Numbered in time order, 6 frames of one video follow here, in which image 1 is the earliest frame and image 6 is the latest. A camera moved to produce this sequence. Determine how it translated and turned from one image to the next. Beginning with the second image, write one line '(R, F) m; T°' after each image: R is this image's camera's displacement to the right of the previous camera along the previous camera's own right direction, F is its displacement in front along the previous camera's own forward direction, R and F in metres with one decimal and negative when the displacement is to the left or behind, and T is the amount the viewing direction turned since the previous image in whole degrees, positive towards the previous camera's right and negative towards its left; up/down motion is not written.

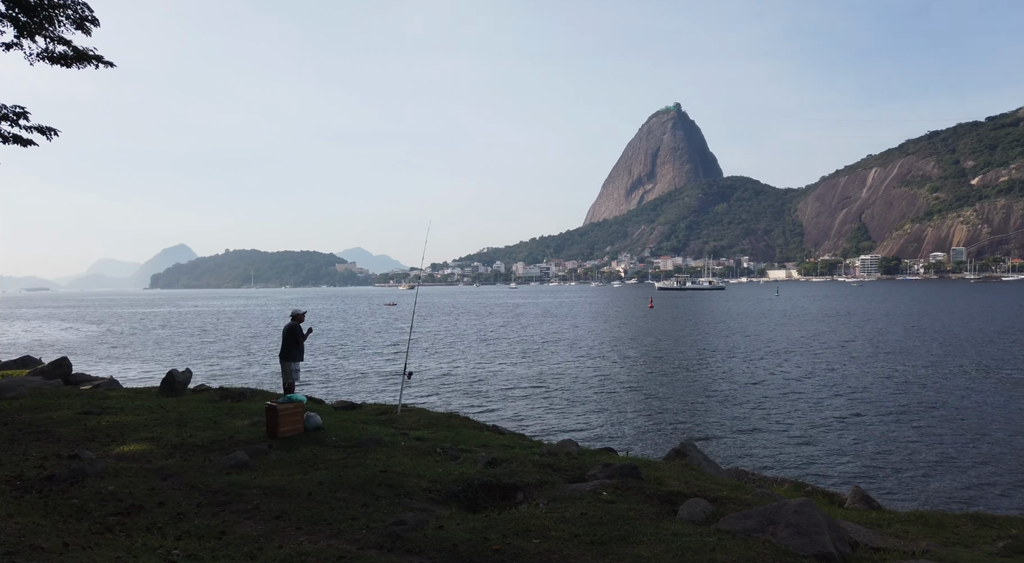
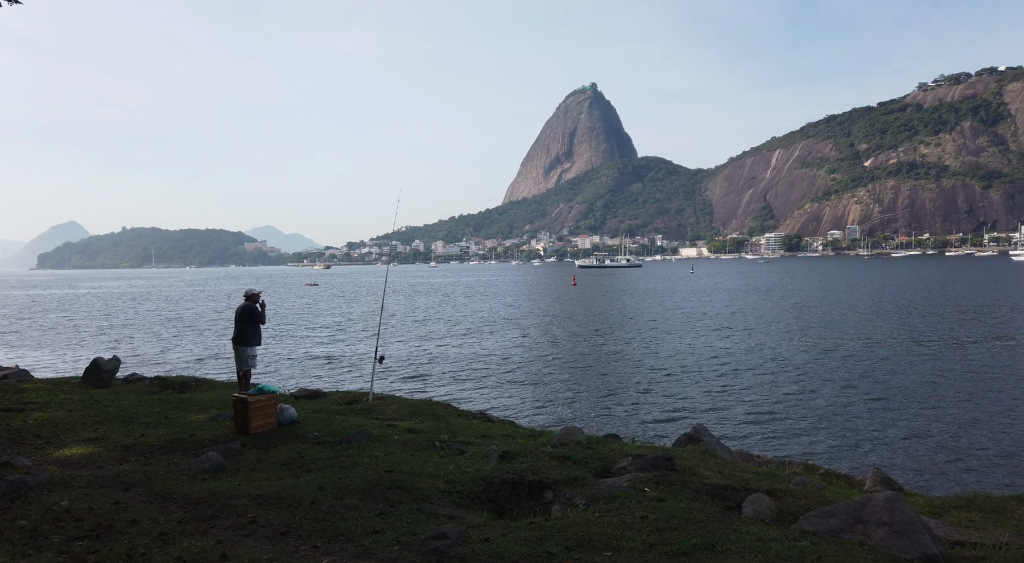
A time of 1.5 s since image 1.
(-1.3, +1.1) m; +6°
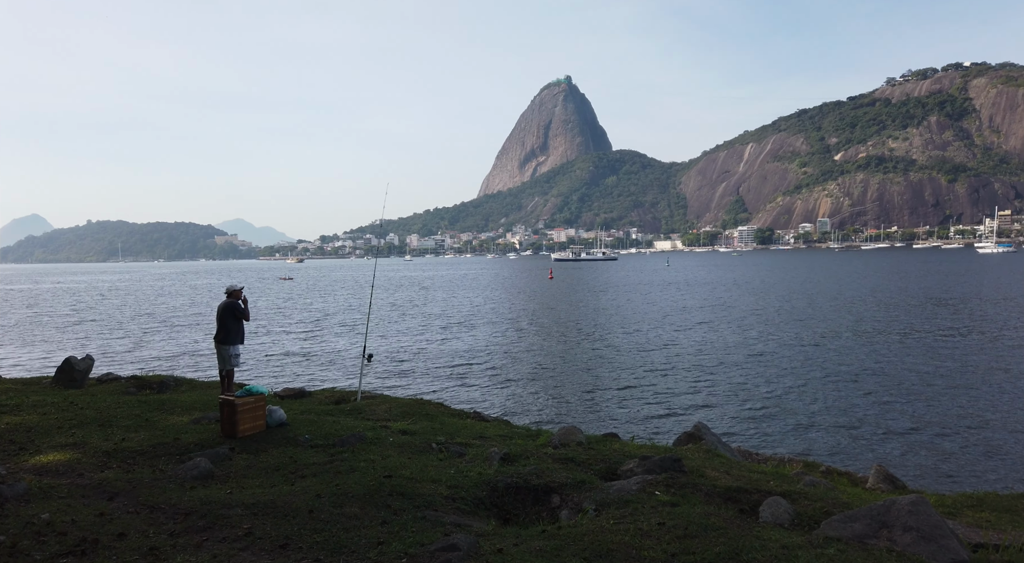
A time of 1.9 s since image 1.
(-0.3, +0.3) m; +2°
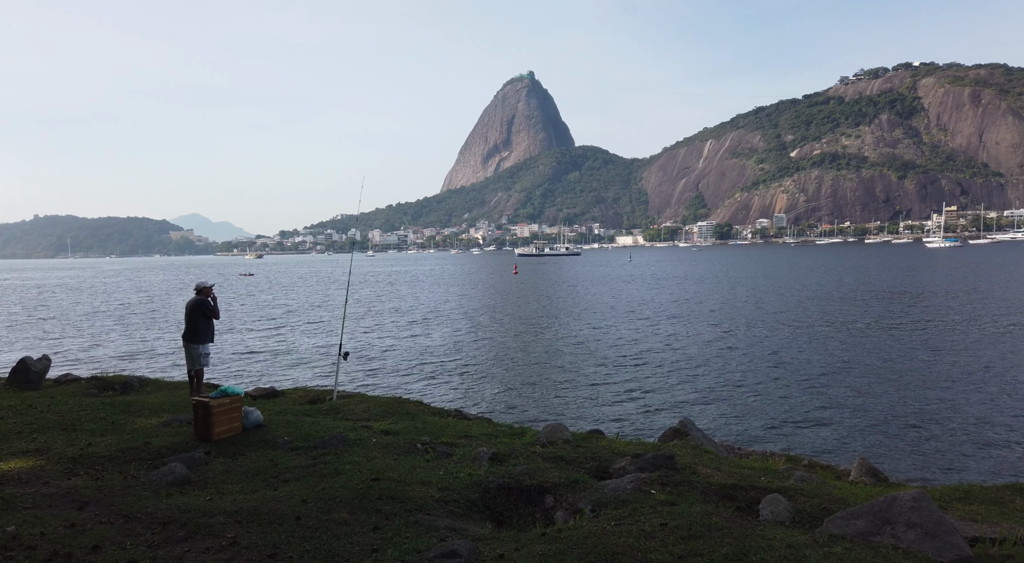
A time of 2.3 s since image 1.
(-0.3, +0.2) m; +3°
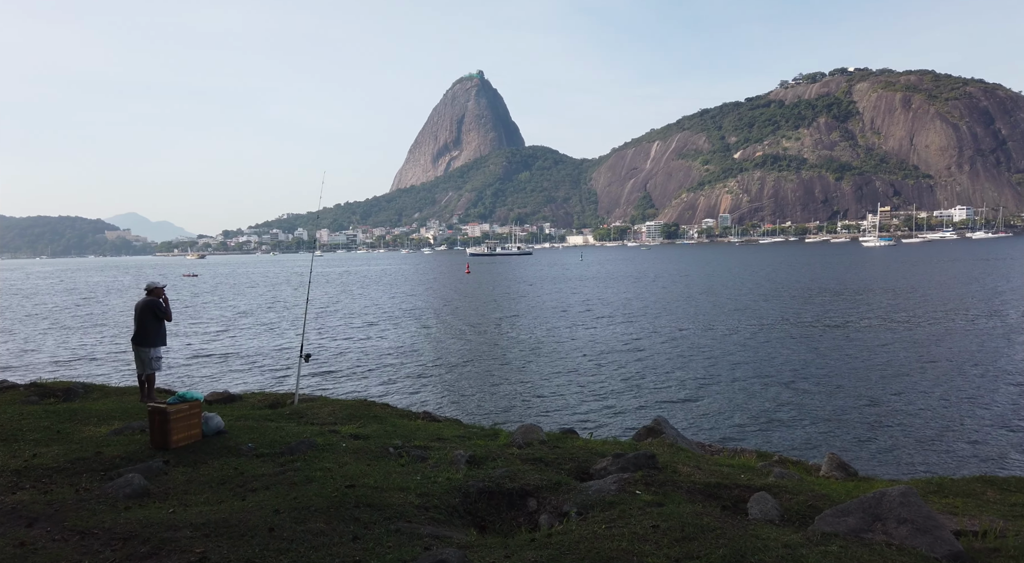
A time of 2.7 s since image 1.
(-0.3, +0.2) m; +4°
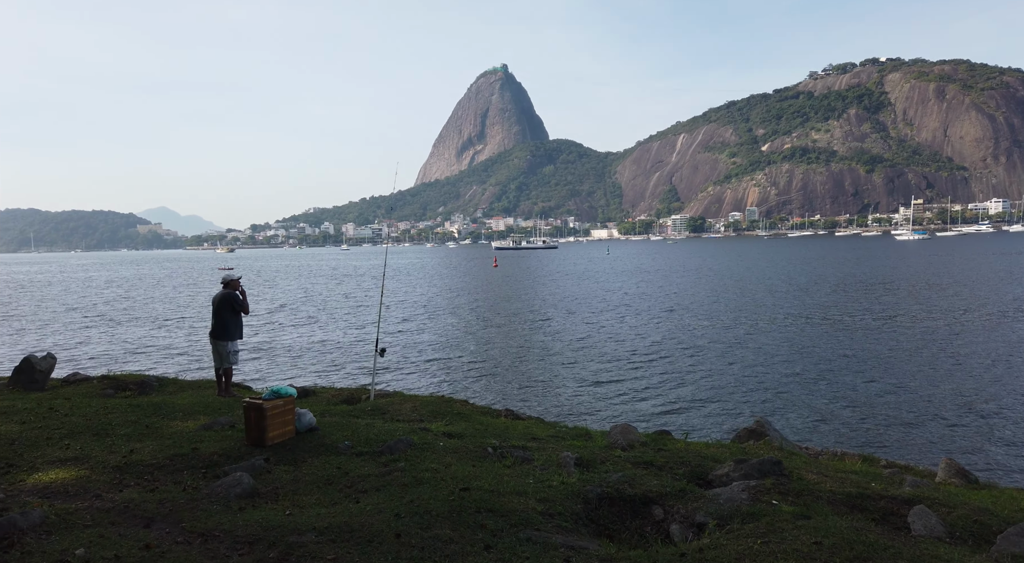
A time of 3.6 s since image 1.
(-1.1, +0.4) m; -3°
